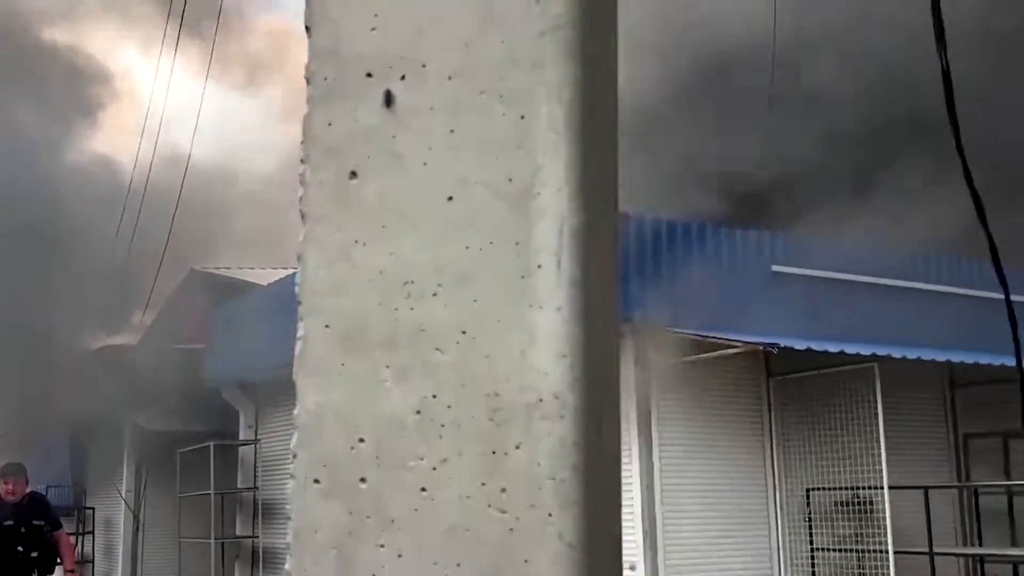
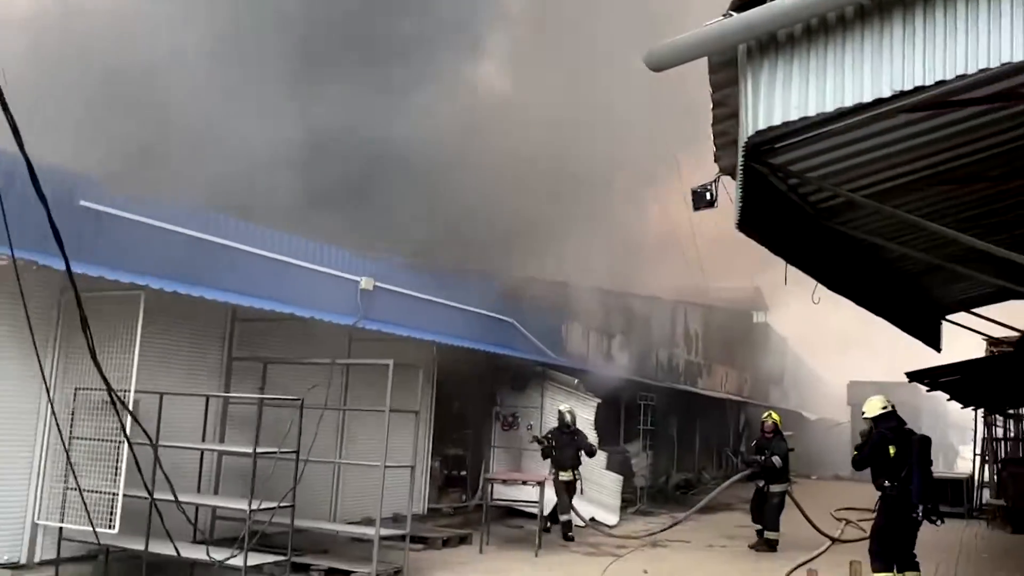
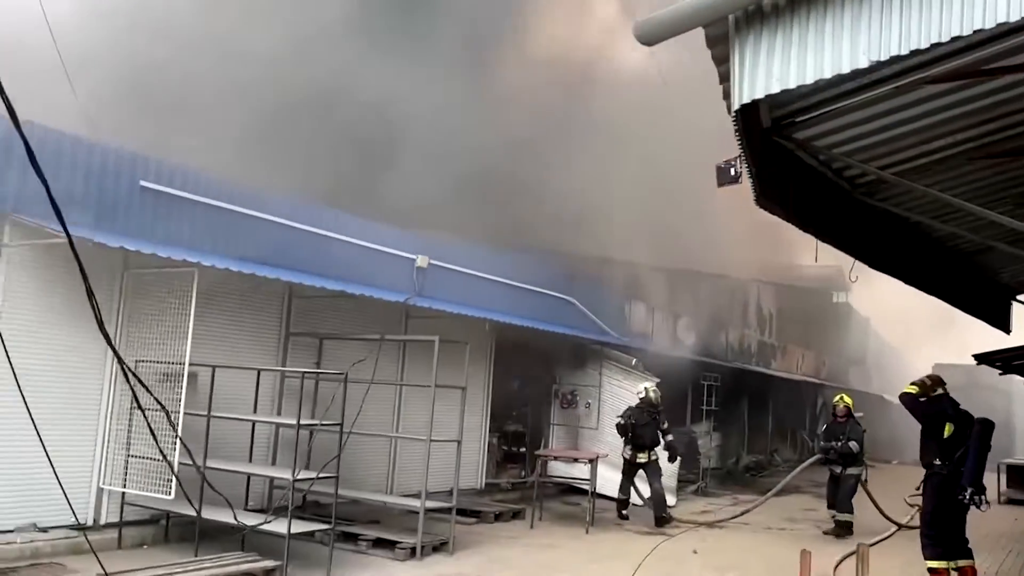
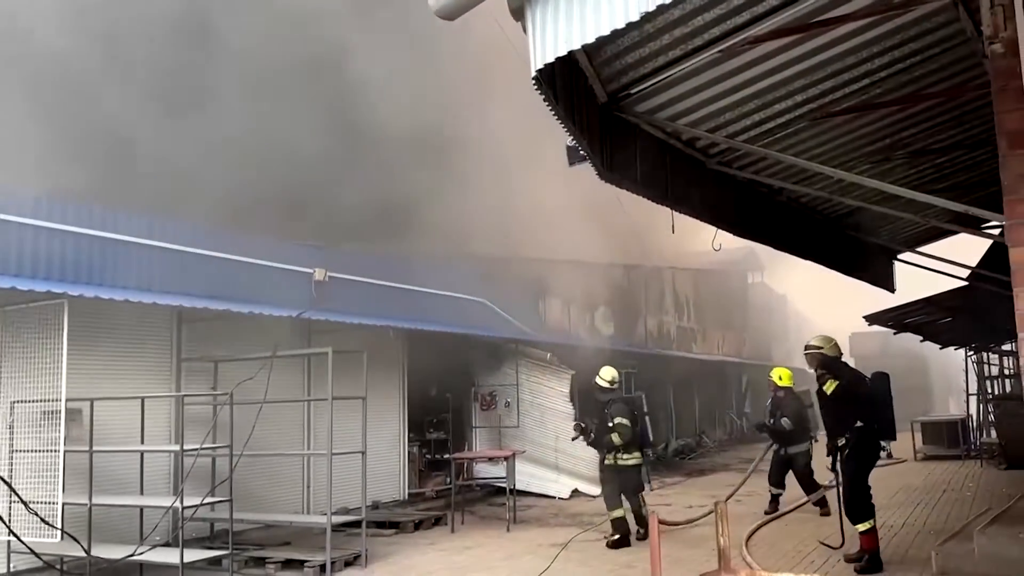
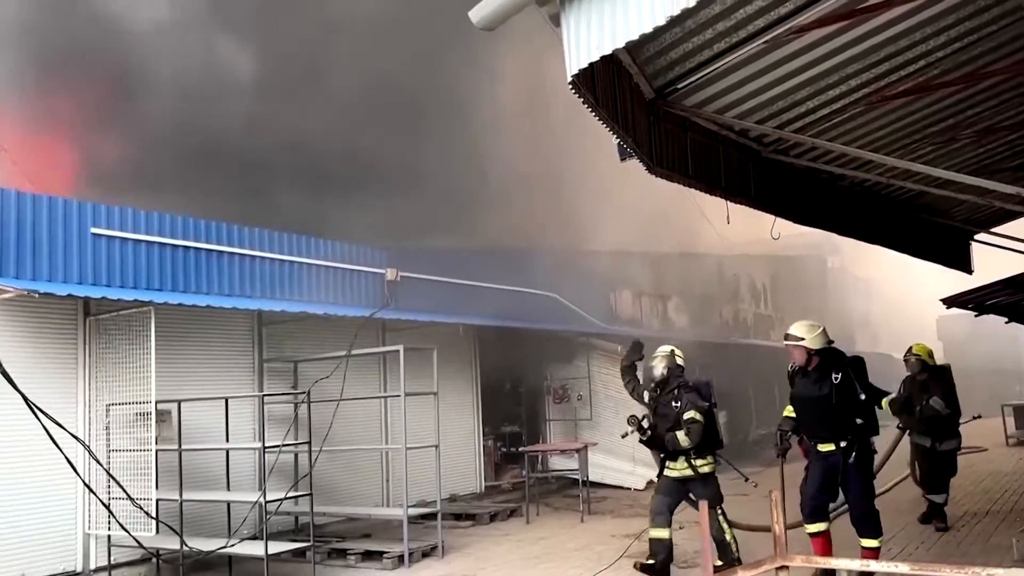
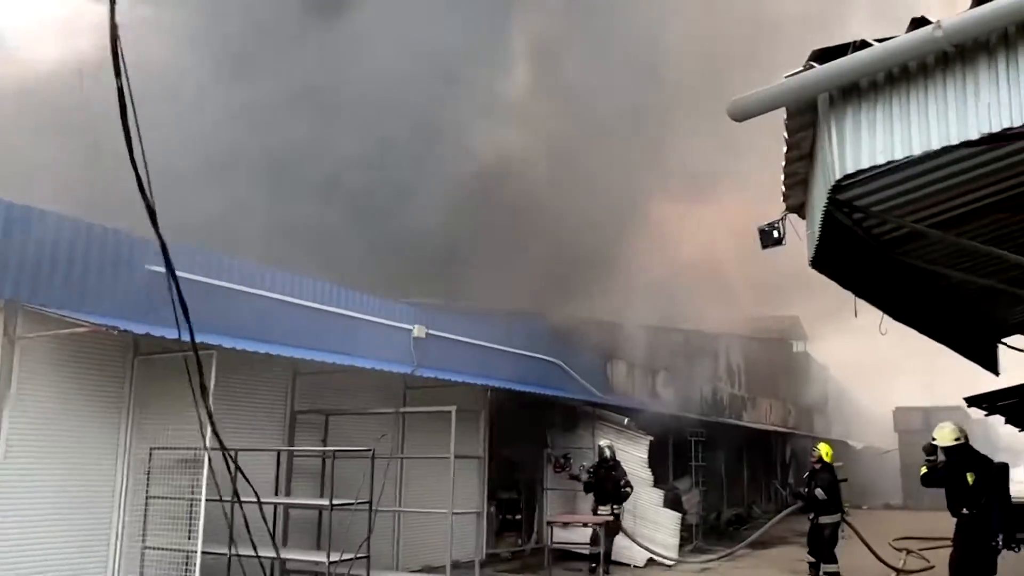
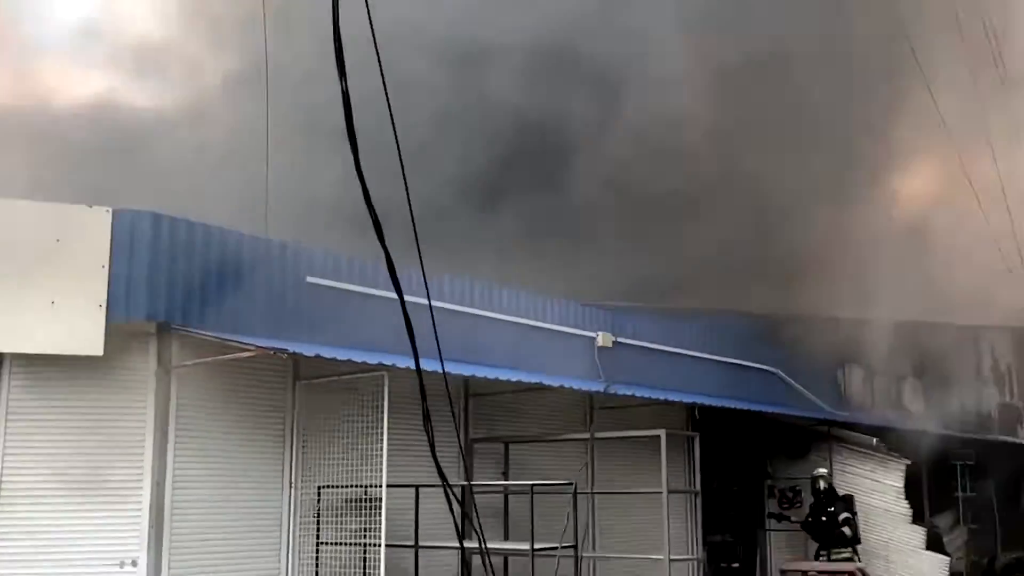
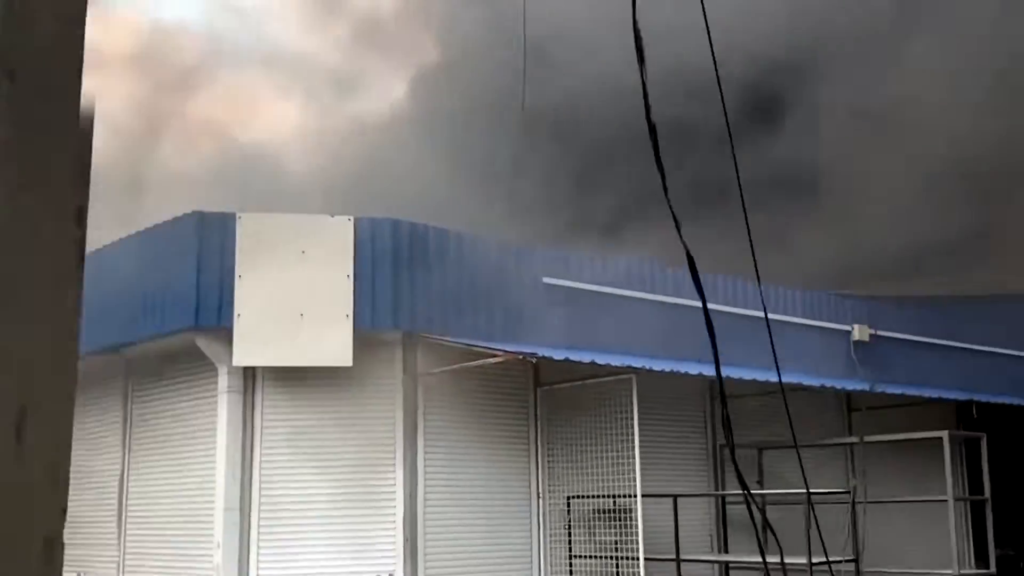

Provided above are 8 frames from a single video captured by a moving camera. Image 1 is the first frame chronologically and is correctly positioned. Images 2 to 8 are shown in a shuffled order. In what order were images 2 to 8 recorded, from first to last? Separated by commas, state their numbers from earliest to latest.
8, 7, 6, 2, 3, 4, 5
